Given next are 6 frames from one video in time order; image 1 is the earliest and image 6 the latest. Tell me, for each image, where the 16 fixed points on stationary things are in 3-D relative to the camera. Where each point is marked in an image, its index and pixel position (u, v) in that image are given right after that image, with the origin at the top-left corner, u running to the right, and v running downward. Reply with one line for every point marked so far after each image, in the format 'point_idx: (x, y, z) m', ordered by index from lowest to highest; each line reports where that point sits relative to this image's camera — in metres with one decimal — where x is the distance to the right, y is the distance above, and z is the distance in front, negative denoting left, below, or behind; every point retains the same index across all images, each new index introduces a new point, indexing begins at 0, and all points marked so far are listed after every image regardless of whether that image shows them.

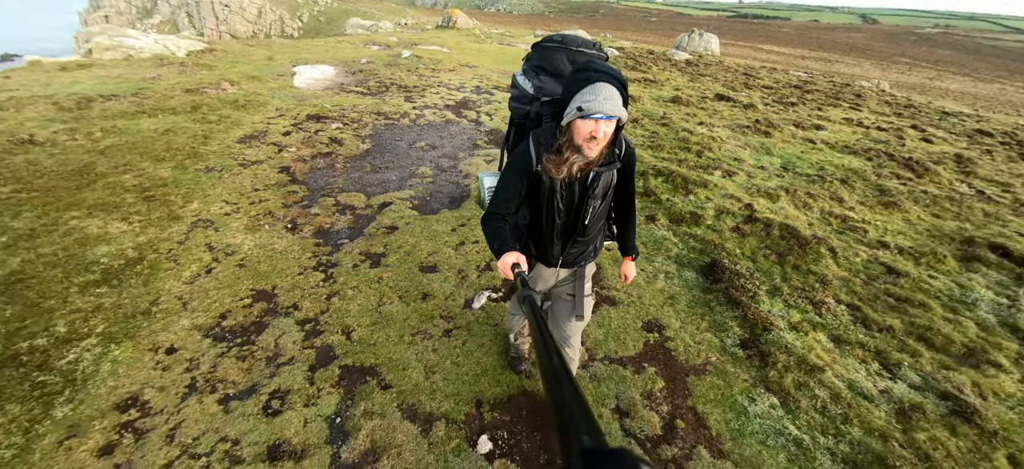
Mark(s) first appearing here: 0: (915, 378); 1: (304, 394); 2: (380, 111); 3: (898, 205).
0: (+6.6, -2.3, +5.7) m
1: (-2.8, -2.1, +4.7) m
2: (-5.8, +5.4, +15.3) m
3: (+12.5, +1.0, +11.4) m
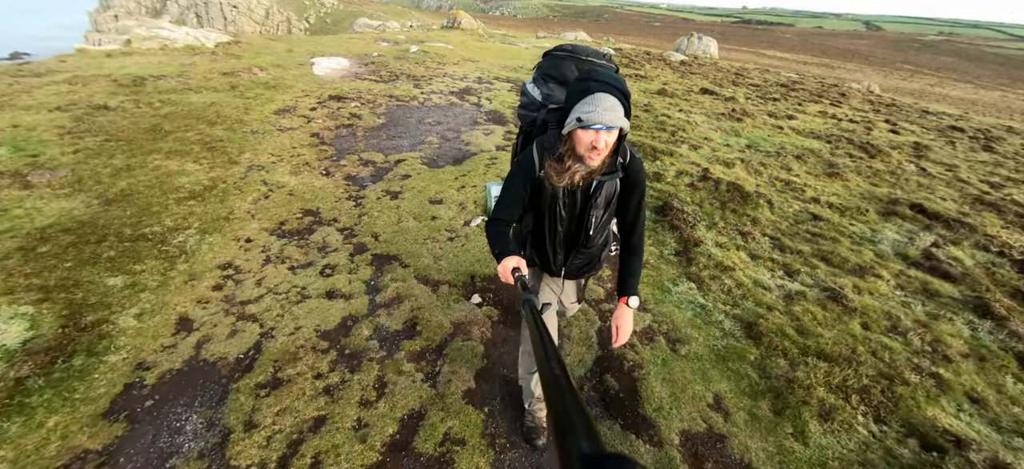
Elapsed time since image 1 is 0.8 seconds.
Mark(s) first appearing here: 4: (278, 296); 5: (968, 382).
0: (+6.4, -0.9, +7.5) m
1: (-3.0, -0.6, +6.5) m
2: (-6.0, +6.9, +17.2) m
3: (+12.3, +2.2, +13.1) m
4: (-3.8, -1.0, +5.8) m
5: (+7.5, -2.4, +5.7) m
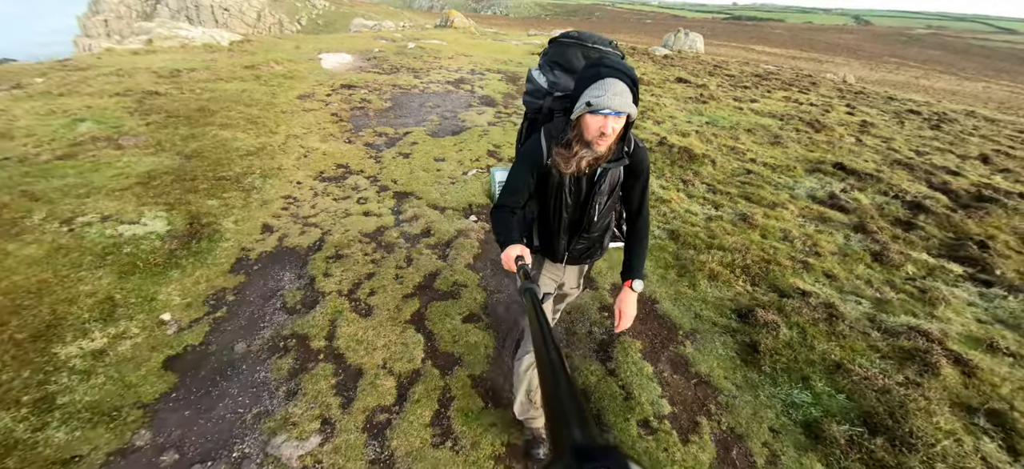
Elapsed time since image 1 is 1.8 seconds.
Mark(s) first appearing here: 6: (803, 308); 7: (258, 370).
0: (+6.1, +0.7, +9.7) m
1: (-3.4, +0.9, +8.6) m
2: (-6.5, +8.3, +19.3) m
3: (+11.9, +4.0, +15.4) m
4: (-4.1, +0.5, +7.9) m
5: (+7.2, -0.7, +7.9) m
6: (+5.4, -1.3, +6.5) m
7: (-3.5, -1.8, +4.8) m
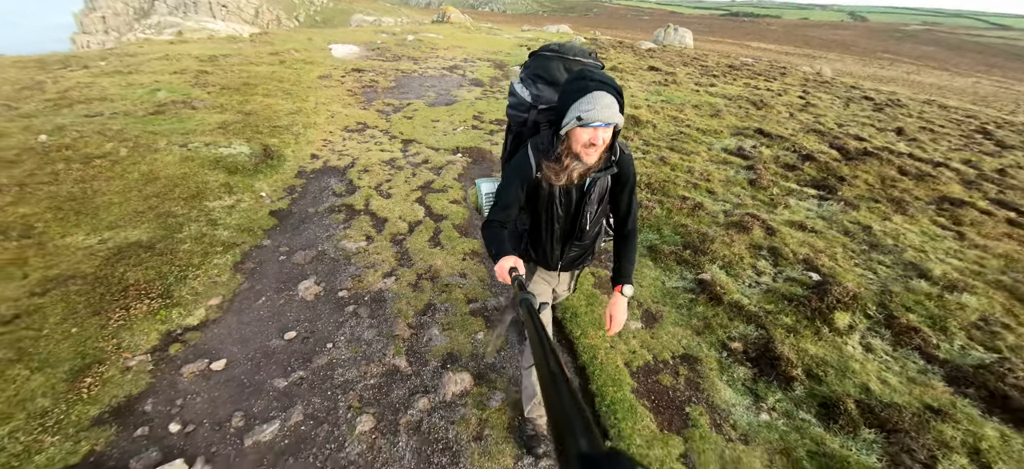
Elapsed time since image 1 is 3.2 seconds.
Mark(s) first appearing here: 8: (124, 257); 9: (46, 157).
0: (+5.2, +3.0, +12.8) m
1: (-4.2, +3.1, +11.8) m
2: (-7.4, +10.6, +22.3) m
3: (+11.0, +6.3, +18.5) m
4: (-4.9, +2.7, +11.0) m
5: (+6.4, +1.6, +11.1) m
6: (+4.6, +0.9, +9.6) m
7: (-4.3, +0.4, +8.0) m
8: (-6.8, -0.4, +6.2) m
9: (-11.5, +1.9, +8.6) m
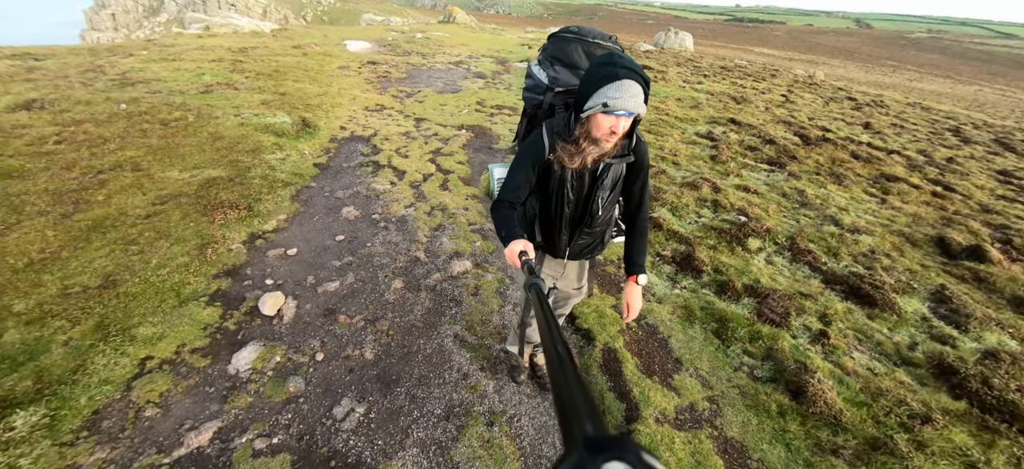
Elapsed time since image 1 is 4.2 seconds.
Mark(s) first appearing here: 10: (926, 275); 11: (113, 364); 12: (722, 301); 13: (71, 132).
0: (+5.1, +4.3, +14.8) m
1: (-4.3, +4.6, +13.8) m
2: (-7.3, +12.1, +24.4) m
3: (+11.0, +7.5, +20.5) m
4: (-5.1, +4.2, +13.0) m
5: (+6.3, +2.9, +13.1) m
6: (+4.4, +2.2, +11.6) m
7: (-4.5, +1.8, +10.0) m
8: (-7.0, +1.2, +8.2) m
9: (-11.7, +3.5, +10.7) m
10: (+9.8, -0.9, +8.2) m
11: (-5.3, -1.7, +4.6) m
12: (+3.9, -1.2, +6.4) m
13: (-12.3, +2.9, +9.7) m
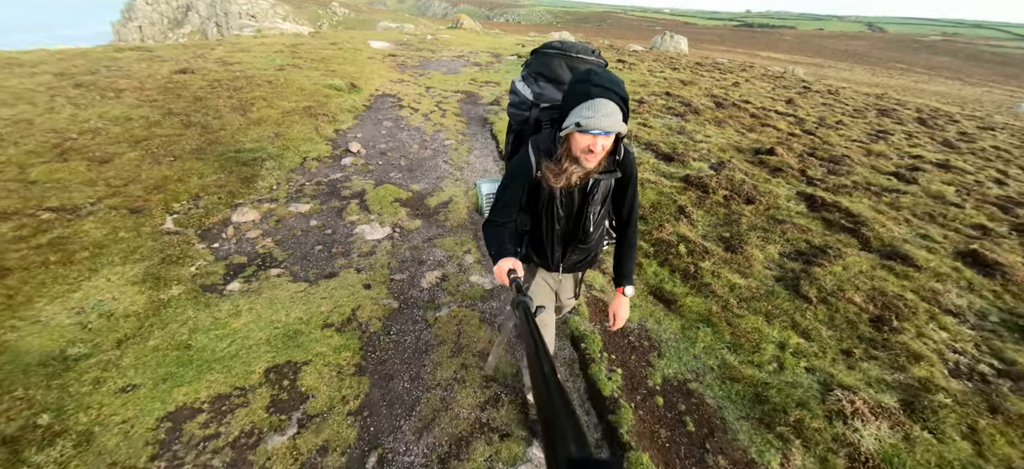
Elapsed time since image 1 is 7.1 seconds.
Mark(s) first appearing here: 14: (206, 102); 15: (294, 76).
0: (+4.0, +8.2, +20.6) m
1: (-5.4, +8.5, +19.9) m
2: (-8.1, +15.8, +30.7) m
3: (+10.1, +11.3, +26.2) m
4: (-6.2, +8.1, +19.1) m
5: (+5.1, +6.8, +18.8) m
6: (+3.2, +6.2, +17.4) m
7: (-5.7, +5.8, +16.0) m
8: (-8.3, +5.2, +14.3) m
9: (-12.9, +7.5, +16.9) m
10: (+8.6, +3.0, +13.8) m
11: (-6.6, +2.4, +10.6) m
12: (+2.6, +2.8, +12.2) m
13: (-13.5, +6.9, +15.9) m
14: (-12.1, +5.2, +13.7) m
15: (-11.7, +8.4, +18.4) m
